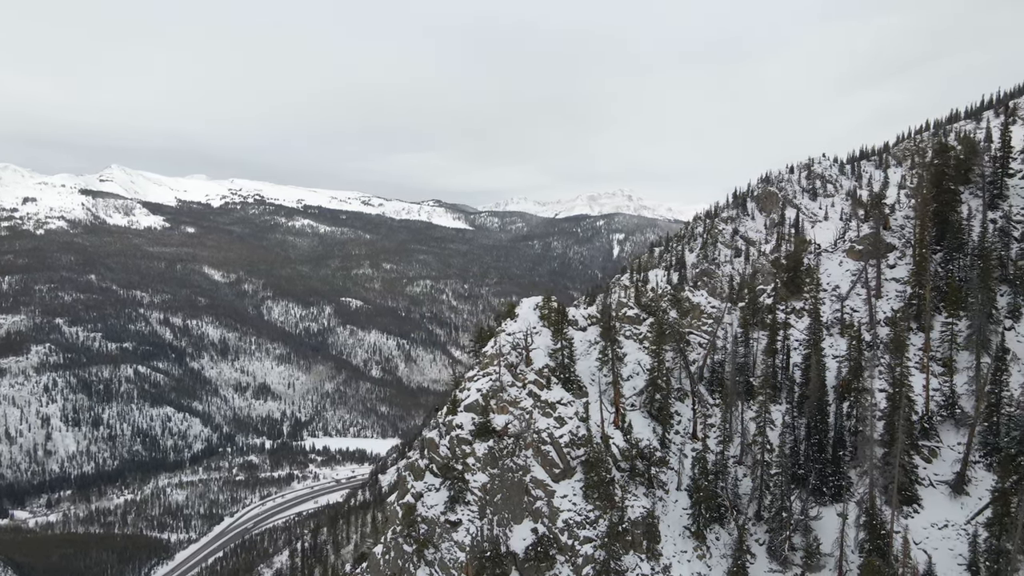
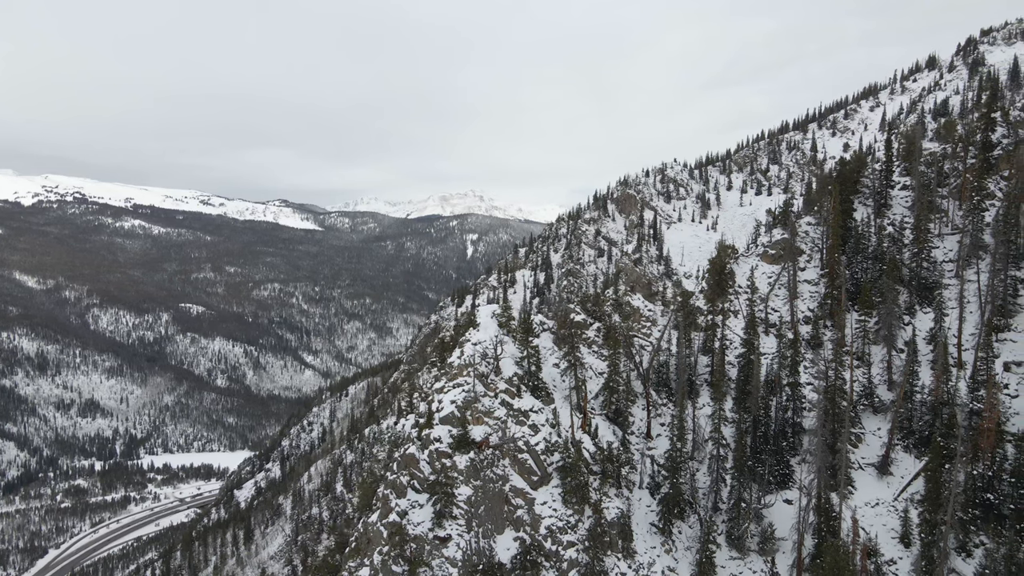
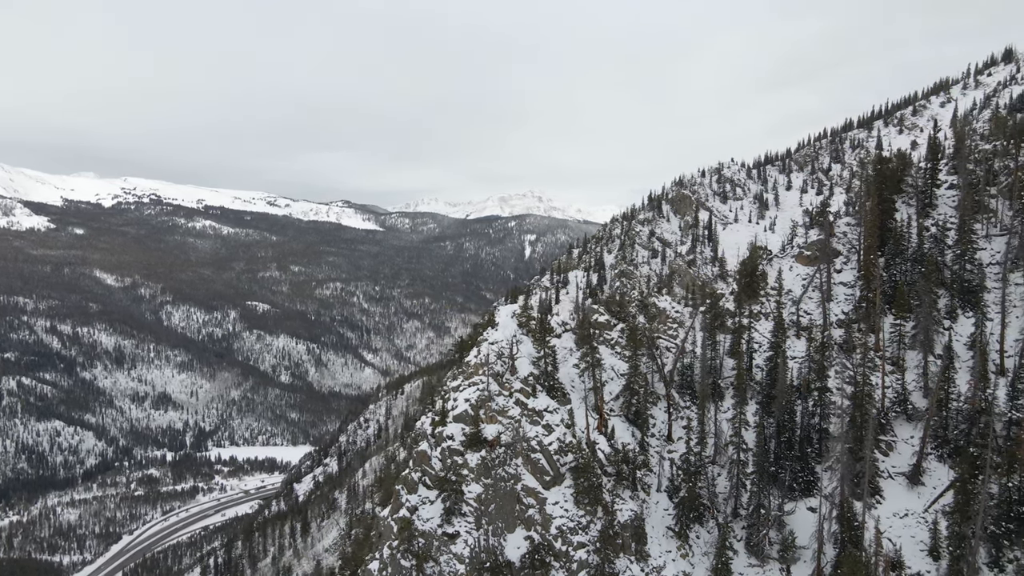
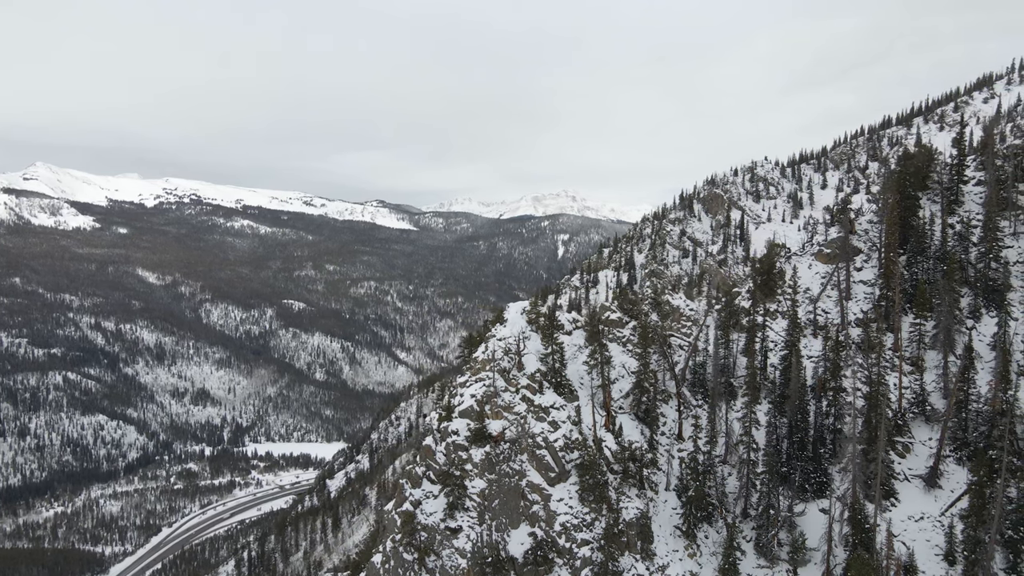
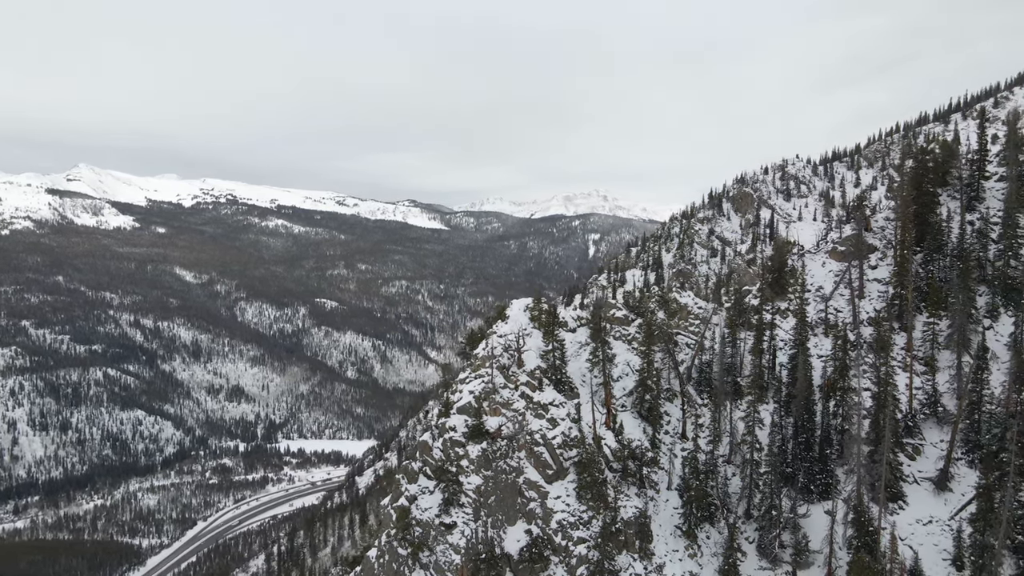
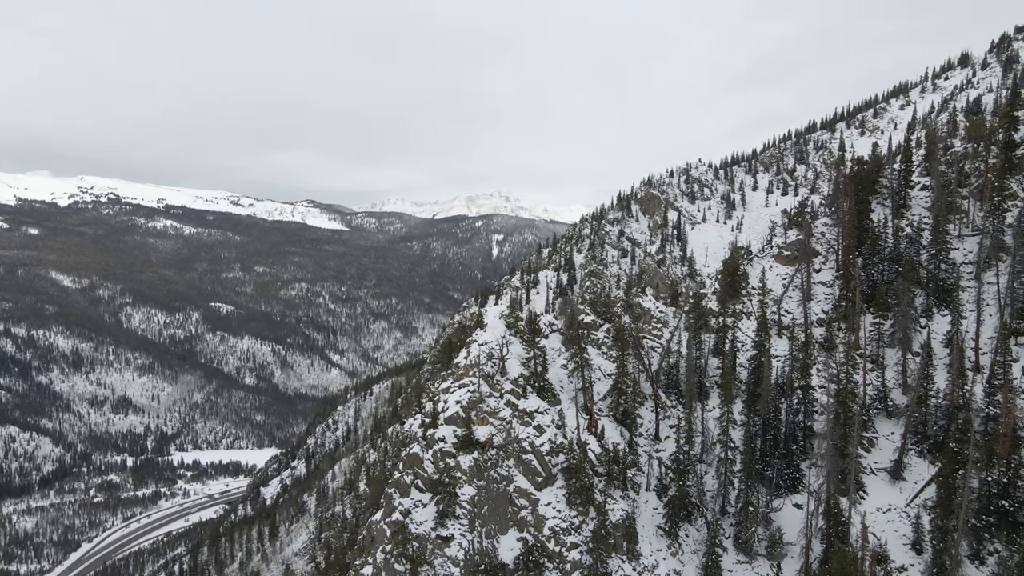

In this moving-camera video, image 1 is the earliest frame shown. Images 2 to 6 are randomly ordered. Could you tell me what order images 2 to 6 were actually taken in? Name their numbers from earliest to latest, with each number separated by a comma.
5, 4, 3, 6, 2
